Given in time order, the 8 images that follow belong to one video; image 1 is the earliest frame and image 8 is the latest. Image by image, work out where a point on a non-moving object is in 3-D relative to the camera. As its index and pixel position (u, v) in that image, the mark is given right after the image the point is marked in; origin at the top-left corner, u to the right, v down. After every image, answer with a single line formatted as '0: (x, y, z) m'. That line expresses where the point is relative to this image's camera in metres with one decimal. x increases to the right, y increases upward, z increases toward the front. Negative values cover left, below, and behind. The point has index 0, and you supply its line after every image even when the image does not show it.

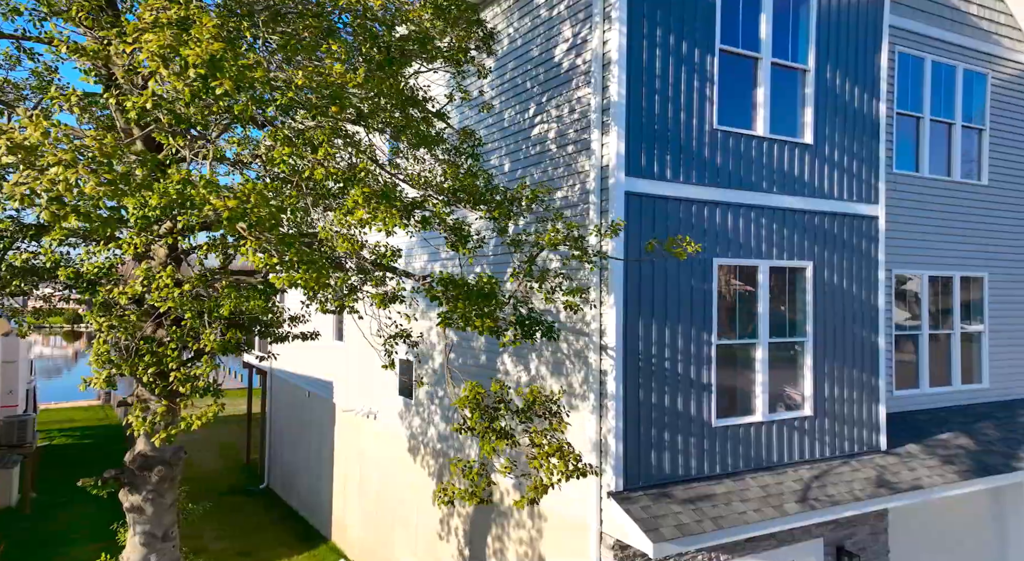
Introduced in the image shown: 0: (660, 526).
0: (+1.3, -2.2, +6.5) m
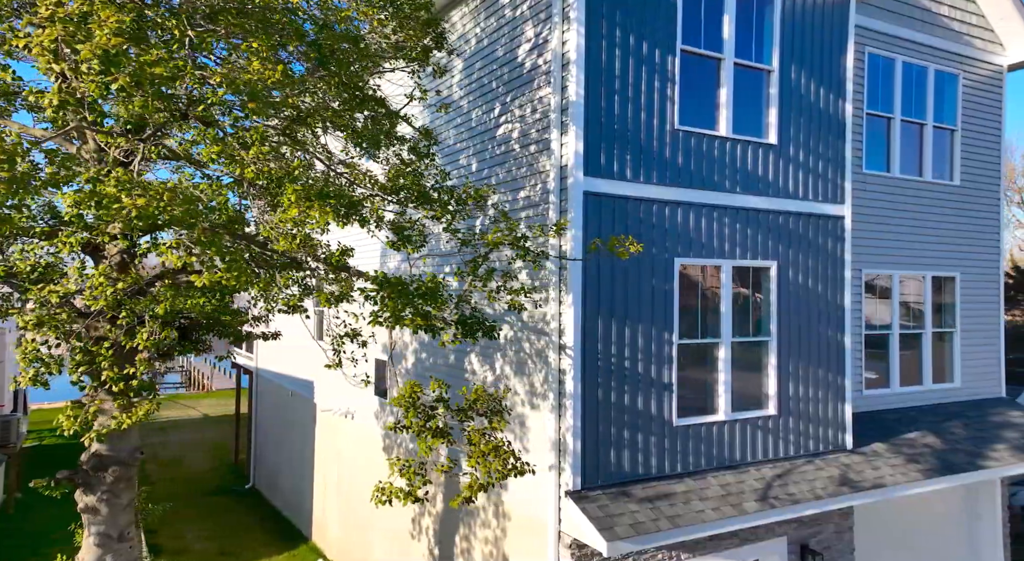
0: (+0.9, -2.2, +6.5) m
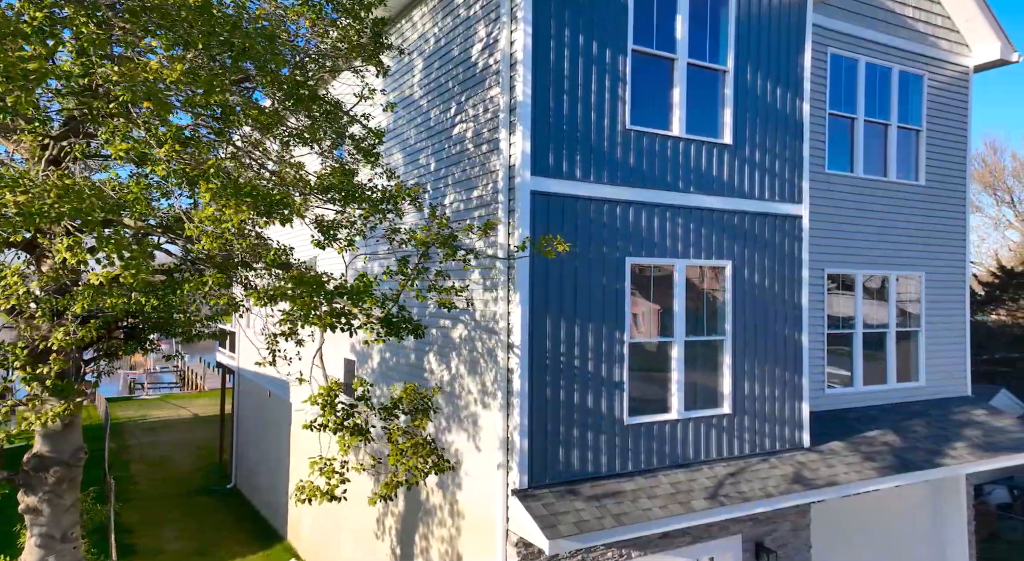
0: (+0.4, -2.2, +6.5) m
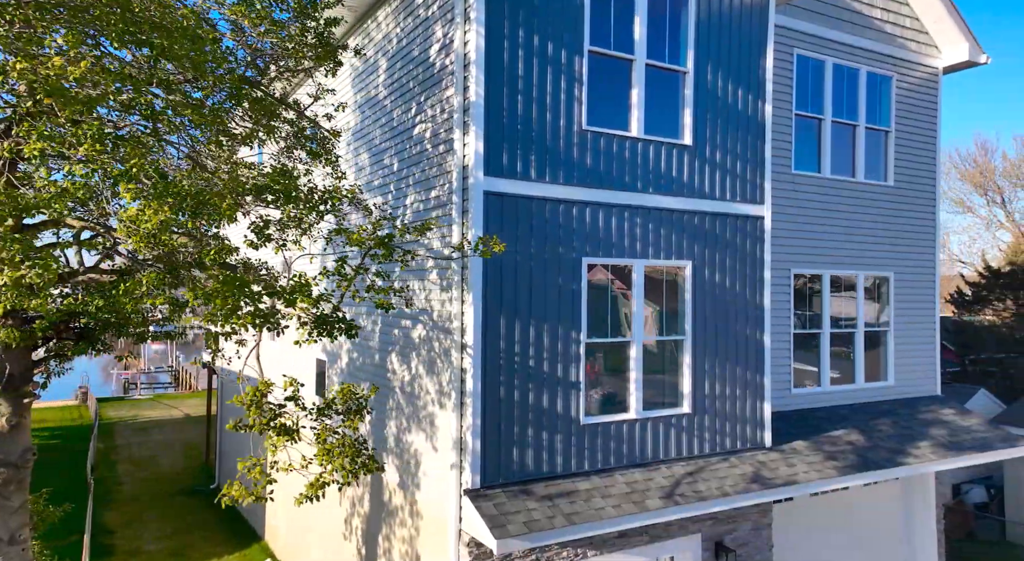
0: (0.0, -2.2, +6.5) m
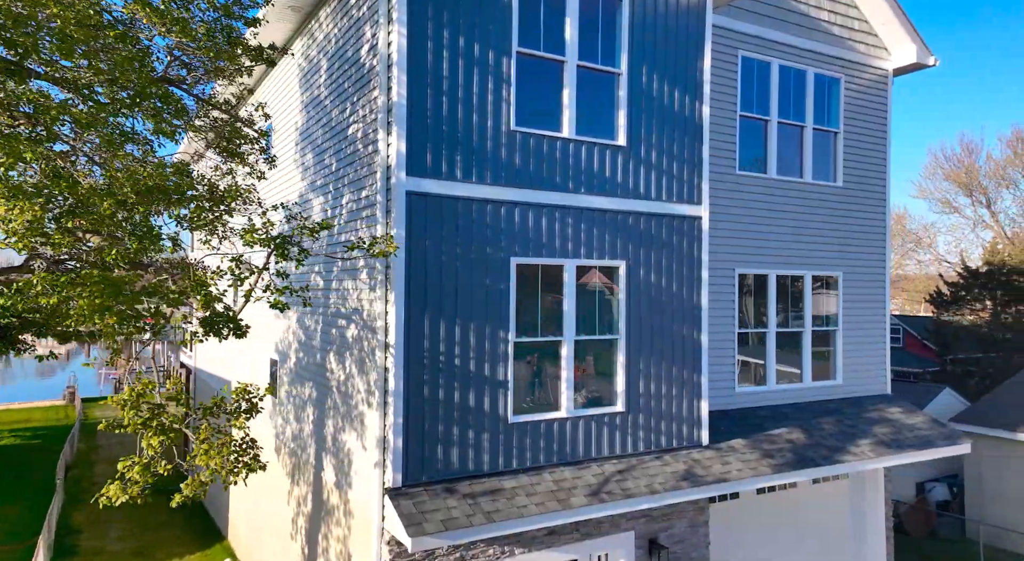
0: (-0.8, -2.2, +6.6) m
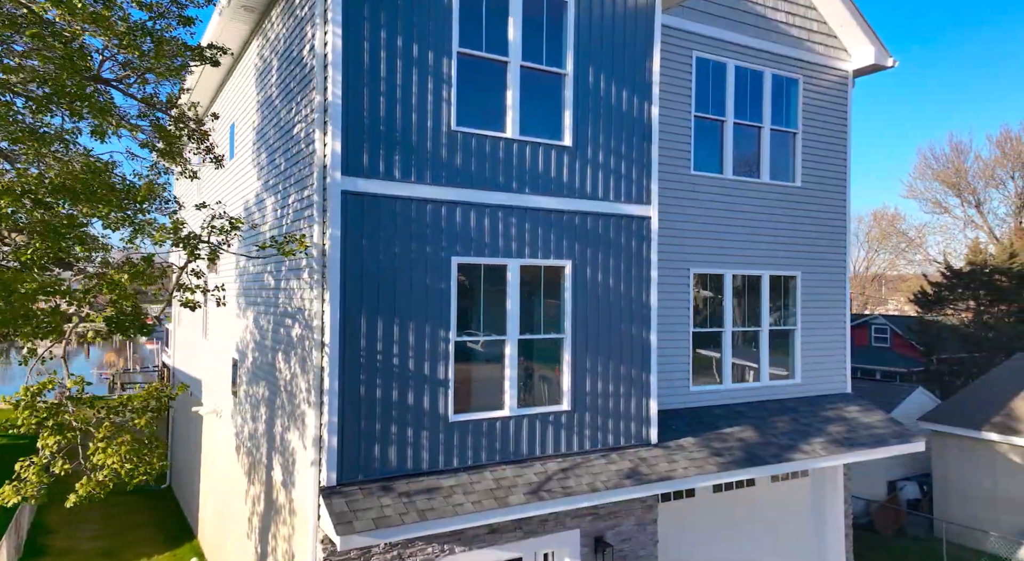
0: (-1.4, -2.2, +6.6) m
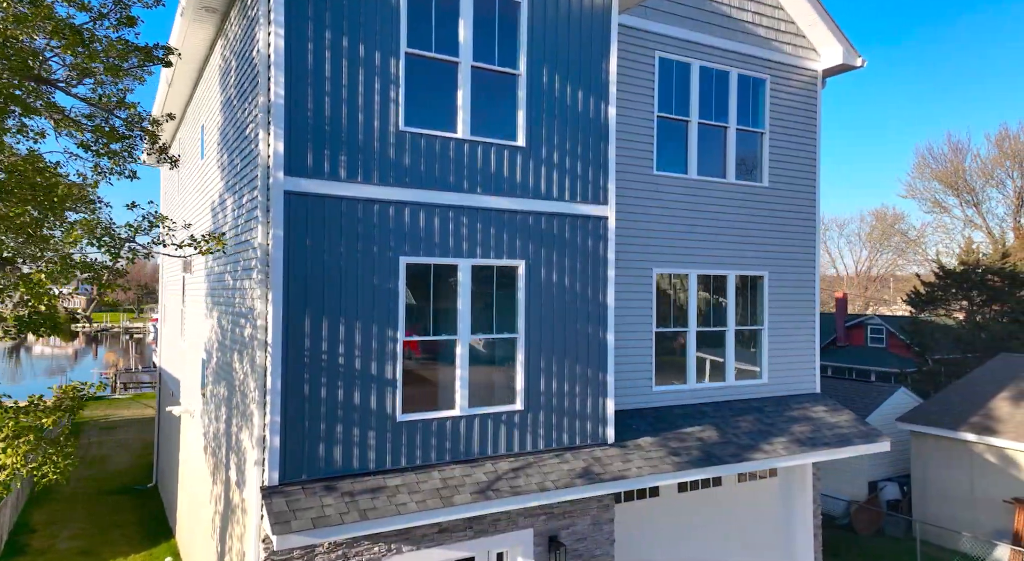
0: (-2.0, -2.2, +6.6) m
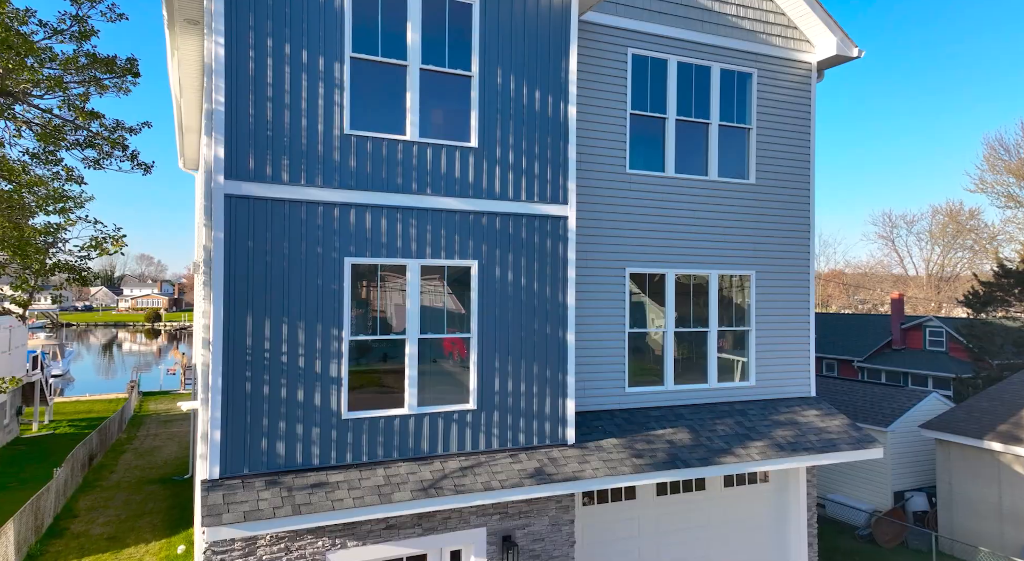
0: (-2.7, -2.2, +6.9) m
